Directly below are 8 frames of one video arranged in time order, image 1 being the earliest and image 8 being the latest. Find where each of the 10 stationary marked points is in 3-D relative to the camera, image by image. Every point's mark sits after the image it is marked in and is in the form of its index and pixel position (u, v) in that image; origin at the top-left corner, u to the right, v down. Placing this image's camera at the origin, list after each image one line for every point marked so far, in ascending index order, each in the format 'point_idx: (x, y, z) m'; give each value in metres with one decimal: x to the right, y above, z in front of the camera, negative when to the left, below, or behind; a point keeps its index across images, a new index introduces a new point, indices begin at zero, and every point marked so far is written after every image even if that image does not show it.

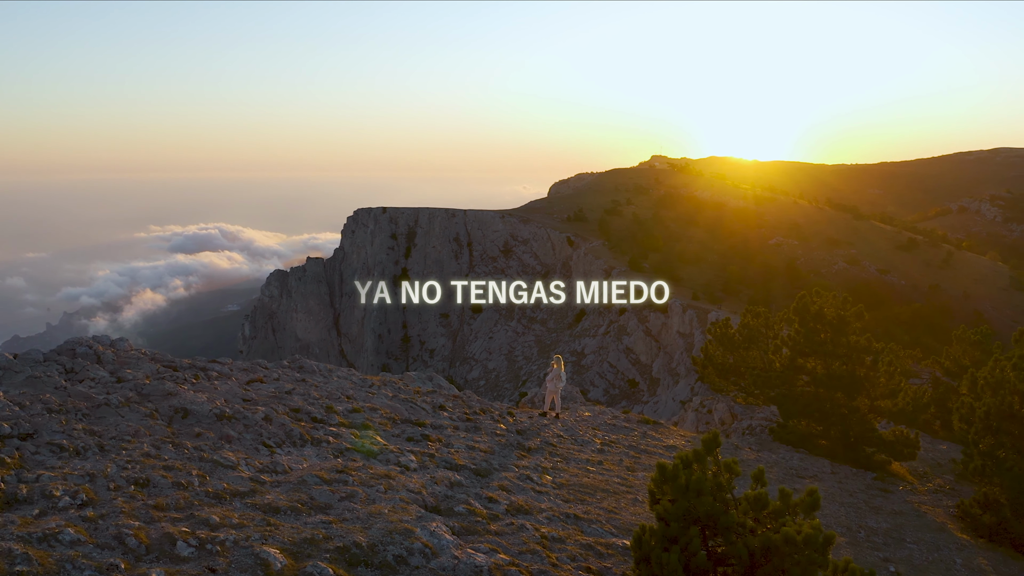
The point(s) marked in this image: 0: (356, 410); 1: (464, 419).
0: (-2.9, -2.3, +12.6) m
1: (-1.0, -2.8, +14.2) m
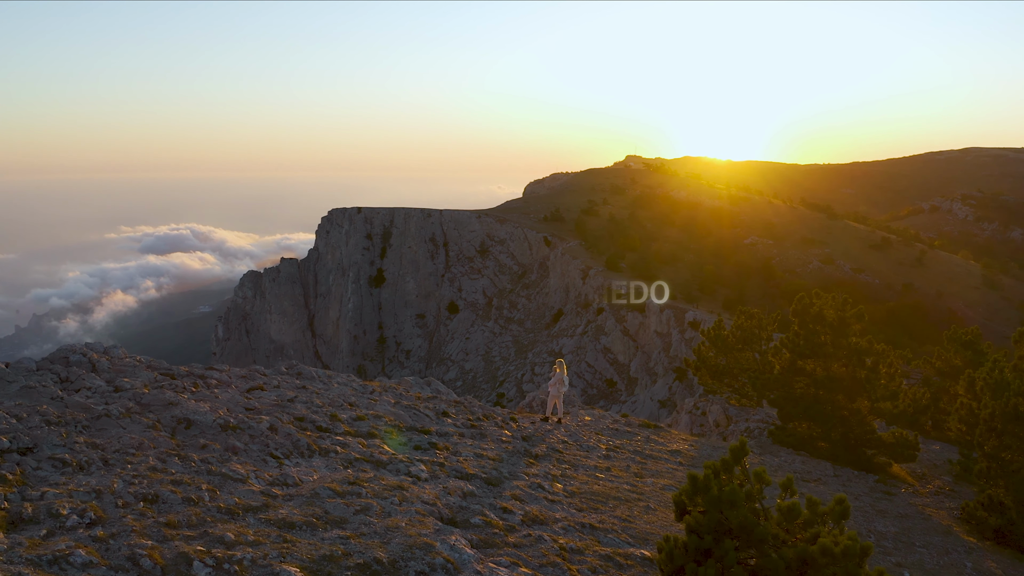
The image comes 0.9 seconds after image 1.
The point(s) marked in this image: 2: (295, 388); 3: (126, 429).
0: (-2.8, -2.4, +12.3) m
1: (-0.9, -2.9, +13.9) m
2: (-4.3, -2.0, +13.3) m
3: (-5.4, -2.0, +9.3) m
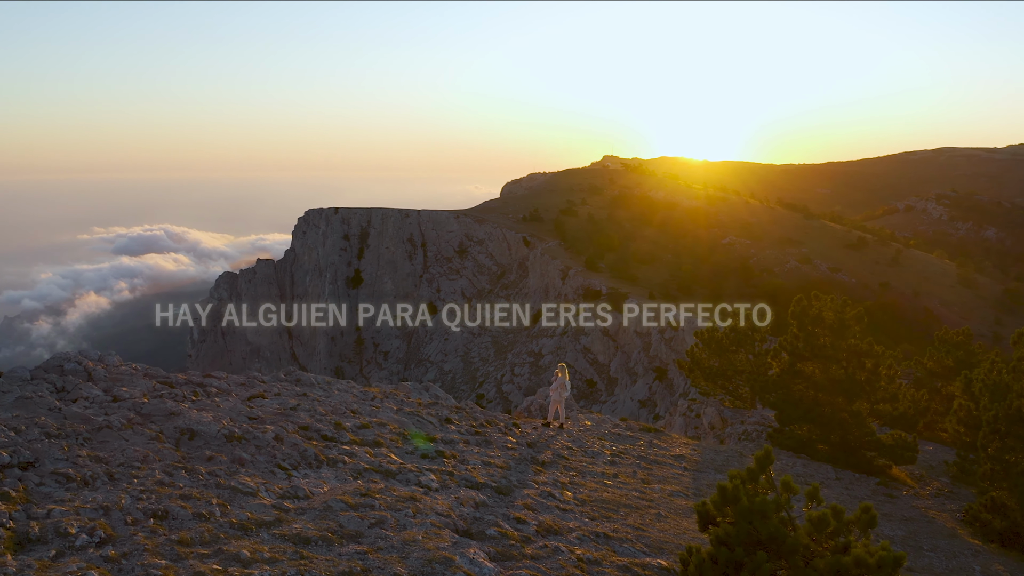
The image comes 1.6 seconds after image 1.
0: (-2.7, -2.5, +12.1) m
1: (-0.8, -3.0, +13.7) m
2: (-4.2, -2.1, +13.0) m
3: (-5.2, -2.1, +9.0) m
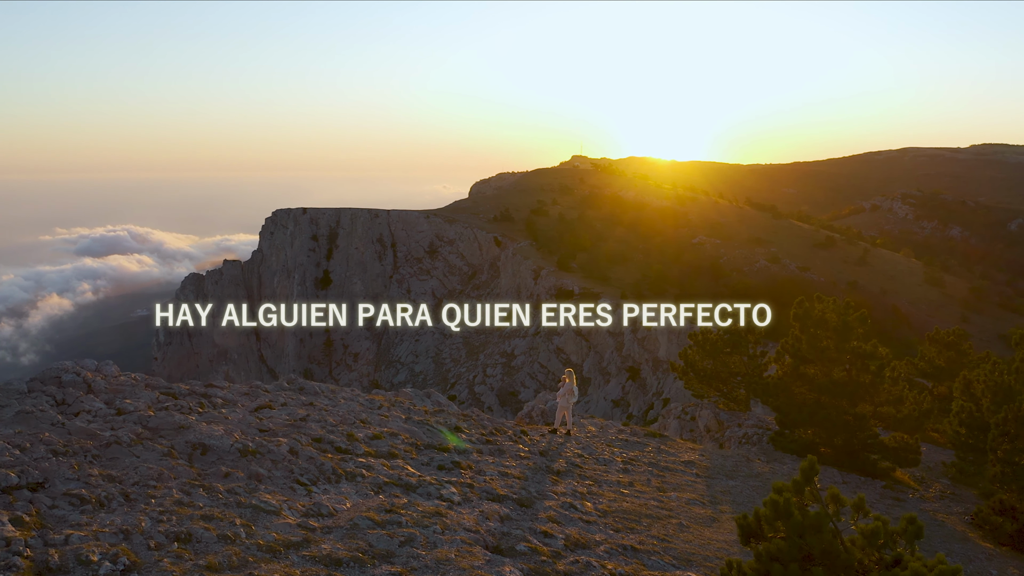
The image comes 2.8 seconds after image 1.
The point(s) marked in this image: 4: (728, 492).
0: (-2.4, -2.6, +11.8) m
1: (-0.6, -3.1, +13.5) m
2: (-4.0, -2.2, +12.6) m
3: (-4.8, -2.2, +8.6) m
4: (+4.4, -4.2, +13.6) m
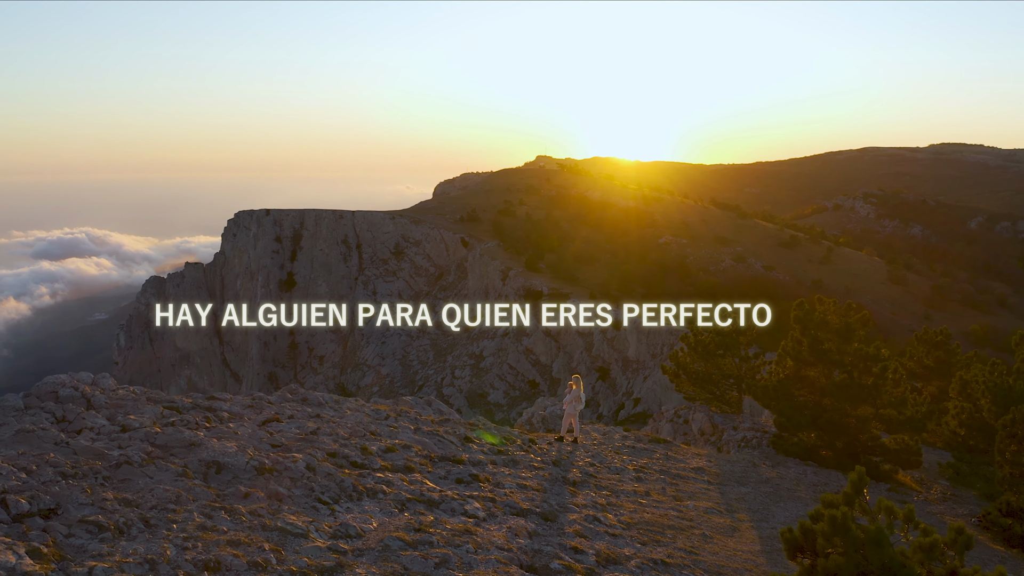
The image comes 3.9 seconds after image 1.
0: (-2.1, -2.8, +11.4) m
1: (-0.3, -3.2, +13.2) m
2: (-3.7, -2.4, +12.2) m
3: (-4.4, -2.3, +8.1) m
4: (+4.7, -4.3, +13.5) m
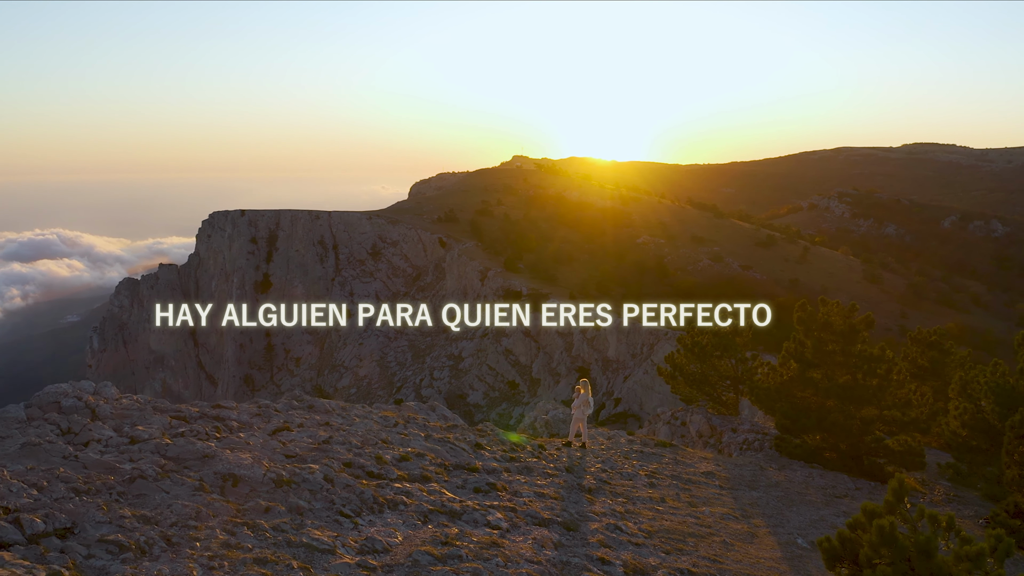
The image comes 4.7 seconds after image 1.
0: (-1.8, -2.8, +11.1) m
1: (-0.1, -3.3, +13.0) m
2: (-3.4, -2.5, +11.9) m
3: (-4.0, -2.4, +7.8) m
4: (+4.9, -4.3, +13.4) m
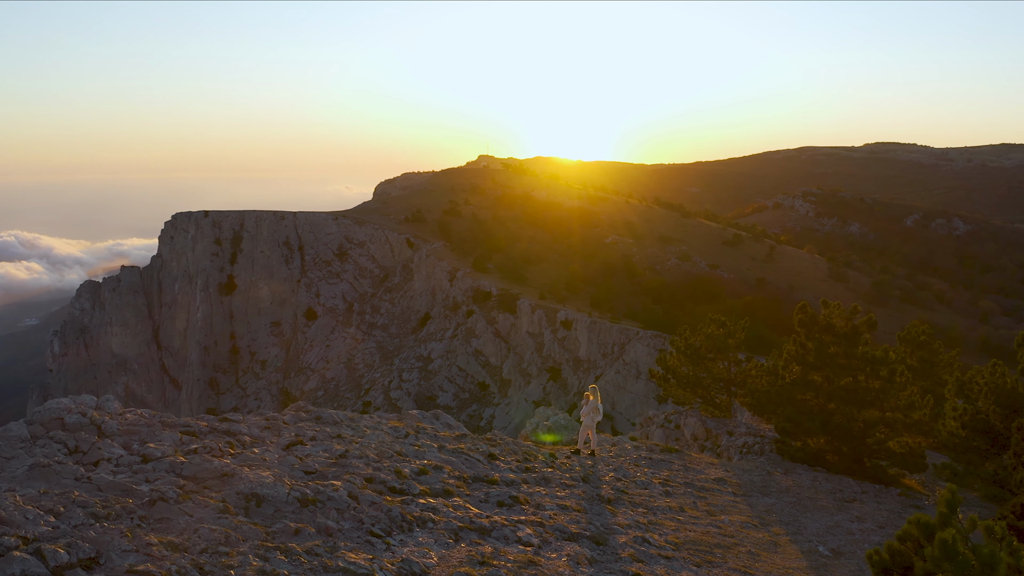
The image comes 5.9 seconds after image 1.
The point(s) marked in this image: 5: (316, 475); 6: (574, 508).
0: (-1.4, -3.0, +10.8) m
1: (+0.2, -3.4, +12.7) m
2: (-3.1, -2.6, +11.6) m
3: (-3.5, -2.6, +7.4) m
4: (+5.2, -4.4, +13.3) m
5: (-2.8, -2.6, +9.4) m
6: (+1.0, -3.6, +10.8) m
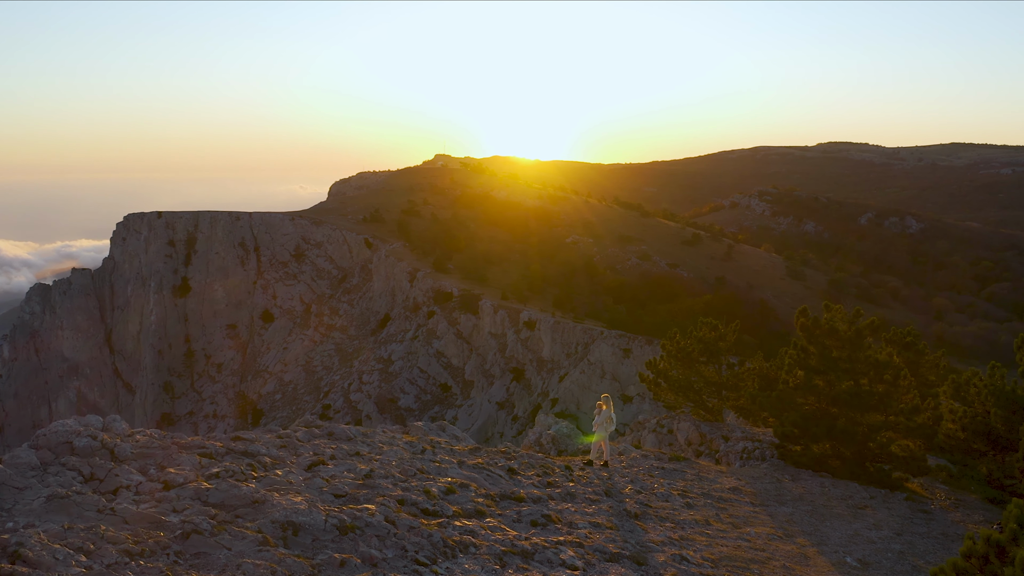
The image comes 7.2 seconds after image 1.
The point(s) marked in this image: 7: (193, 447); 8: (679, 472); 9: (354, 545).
0: (-1.0, -3.2, +10.5) m
1: (+0.6, -3.6, +12.4) m
2: (-2.7, -2.8, +11.1) m
3: (-2.9, -2.8, +7.0) m
4: (+5.5, -4.6, +13.2) m
5: (-2.3, -2.8, +9.0) m
6: (+1.5, -3.7, +10.5) m
7: (-4.8, -2.4, +10.0) m
8: (+3.9, -4.4, +15.9) m
9: (-1.8, -2.9, +7.6) m
